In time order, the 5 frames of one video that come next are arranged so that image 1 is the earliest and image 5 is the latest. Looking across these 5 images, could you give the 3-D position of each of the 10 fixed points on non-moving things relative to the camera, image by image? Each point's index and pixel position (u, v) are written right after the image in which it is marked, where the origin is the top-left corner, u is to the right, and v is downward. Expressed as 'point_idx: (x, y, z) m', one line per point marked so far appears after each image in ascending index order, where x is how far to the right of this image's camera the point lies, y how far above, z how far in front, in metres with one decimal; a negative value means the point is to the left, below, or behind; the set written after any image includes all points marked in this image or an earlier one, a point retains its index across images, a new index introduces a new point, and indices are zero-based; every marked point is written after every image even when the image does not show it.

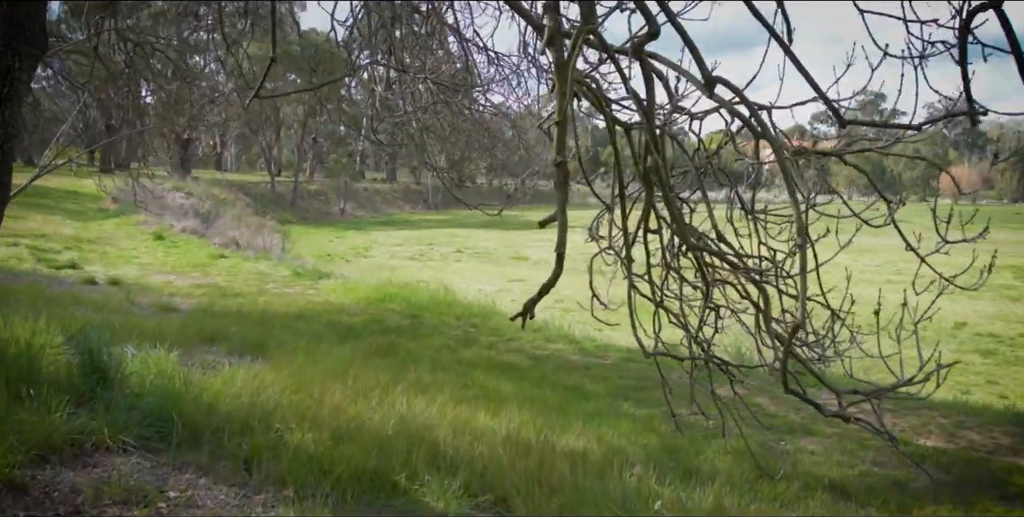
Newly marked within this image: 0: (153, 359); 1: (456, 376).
0: (-2.2, -0.6, +4.8) m
1: (-0.4, -0.8, +5.7) m
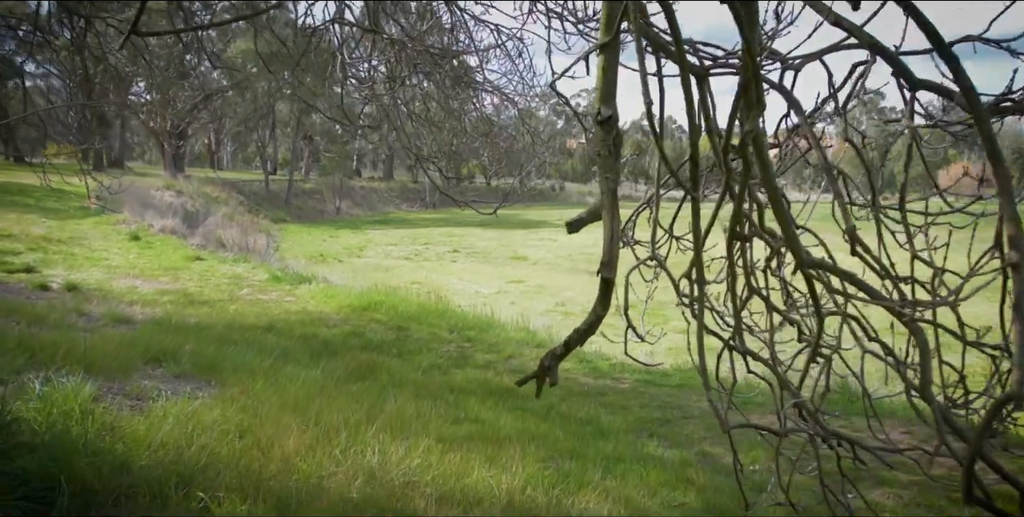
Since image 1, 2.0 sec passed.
0: (-2.1, -0.6, +3.9) m
1: (-0.4, -0.9, +4.8) m
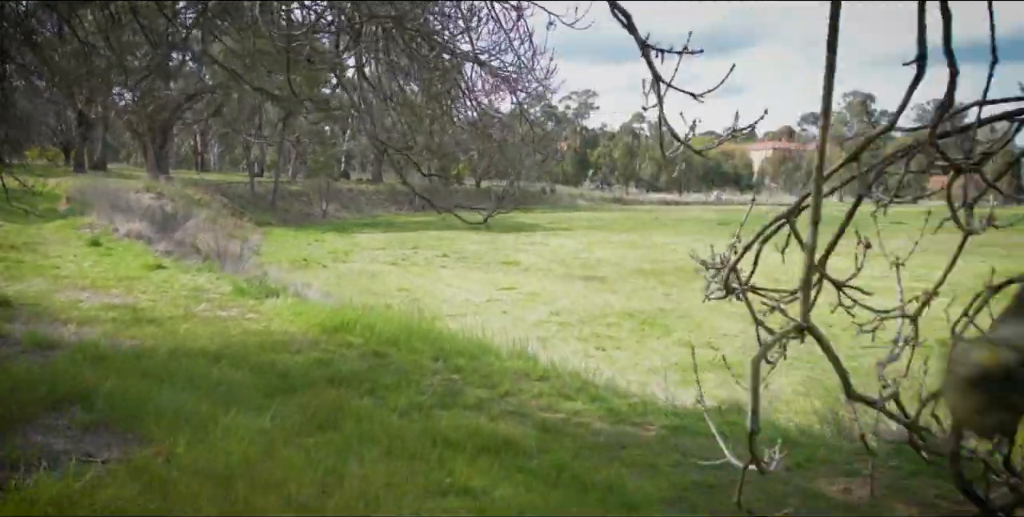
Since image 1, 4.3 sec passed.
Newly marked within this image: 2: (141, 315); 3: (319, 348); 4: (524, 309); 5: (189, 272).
0: (-2.1, -0.7, +2.8) m
1: (-0.4, -1.0, +3.7) m
2: (-3.5, -0.5, +7.7) m
3: (-1.5, -0.7, +6.2) m
4: (+0.2, -1.0, +16.0) m
5: (-4.5, -0.2, +11.1) m
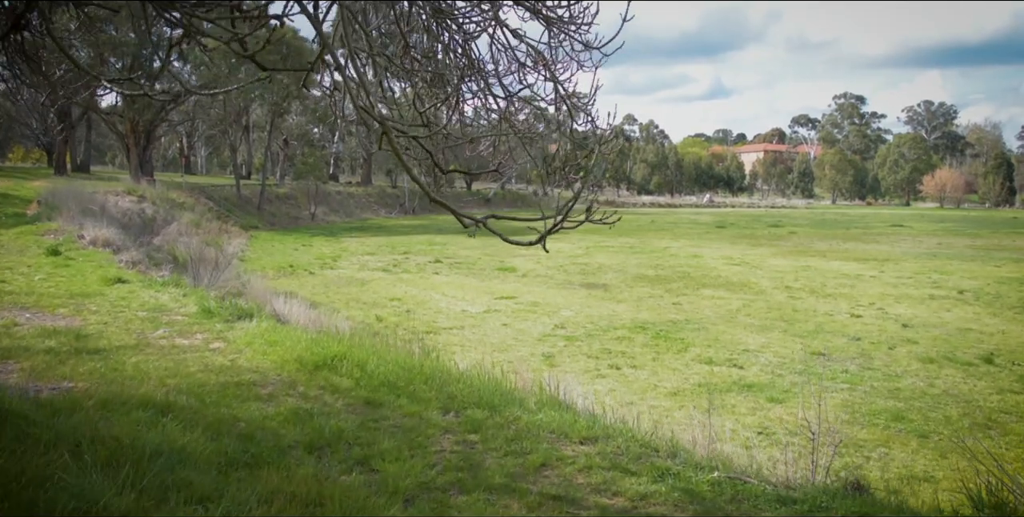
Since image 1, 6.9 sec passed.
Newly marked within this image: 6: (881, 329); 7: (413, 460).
0: (-1.9, -0.9, +1.5) m
1: (-0.2, -1.1, +2.4) m
2: (-3.4, -0.7, +6.4) m
3: (-1.3, -0.8, +4.9) m
4: (+0.2, -1.2, +14.8) m
5: (-4.4, -0.3, +9.8) m
6: (+6.7, -1.3, +14.7) m
7: (-0.5, -1.0, +3.8) m
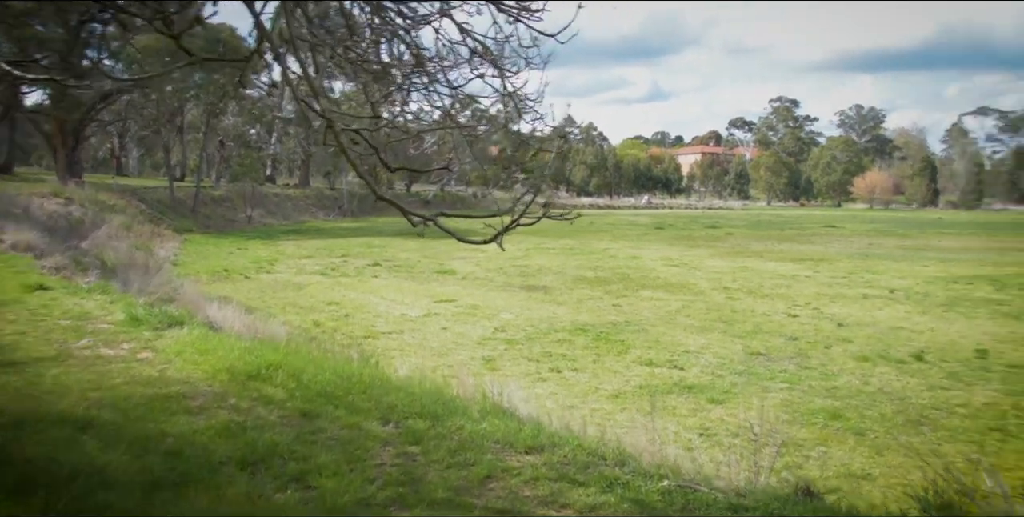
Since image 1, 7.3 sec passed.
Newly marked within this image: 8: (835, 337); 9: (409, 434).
0: (-2.0, -0.9, +1.2) m
1: (-0.3, -1.1, +2.3) m
2: (-3.8, -0.7, +6.0) m
3: (-1.7, -0.8, +4.7) m
4: (-0.8, -1.2, +14.6) m
5: (-5.1, -0.4, +9.4) m
6: (+5.7, -1.3, +15.0) m
7: (-0.7, -1.0, +3.7) m
8: (+5.7, -1.4, +14.2) m
9: (-0.6, -0.9, +4.3) m
